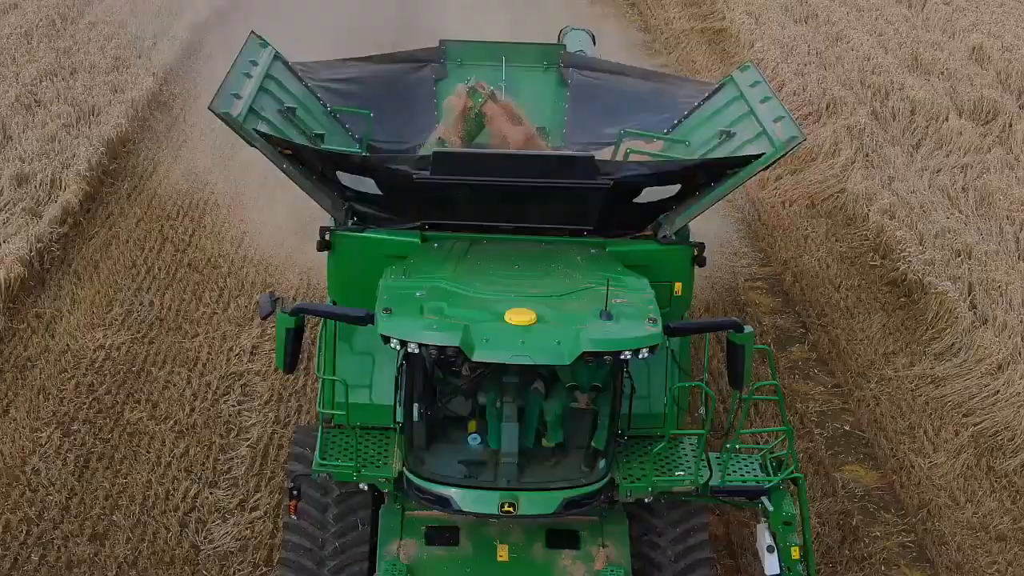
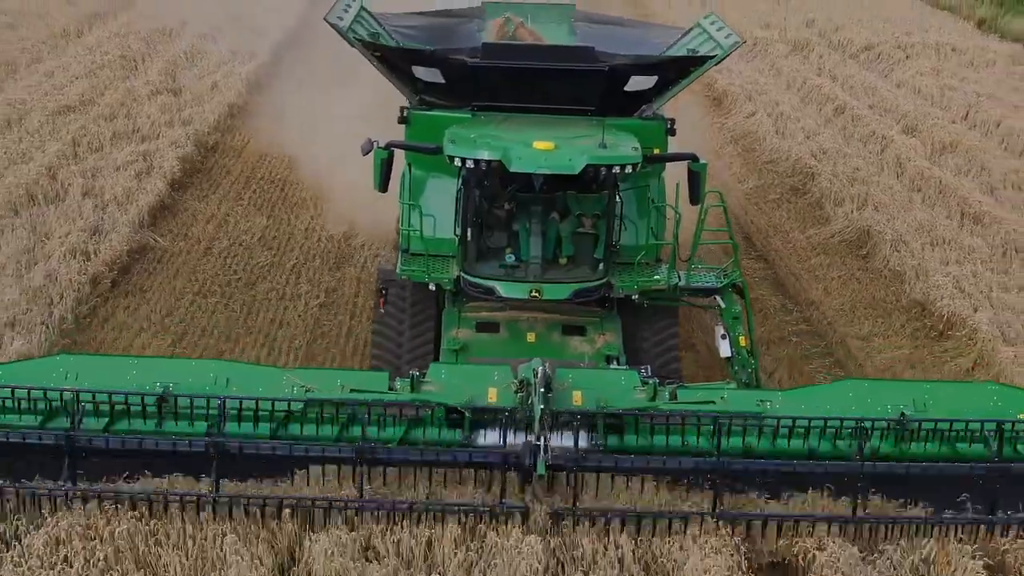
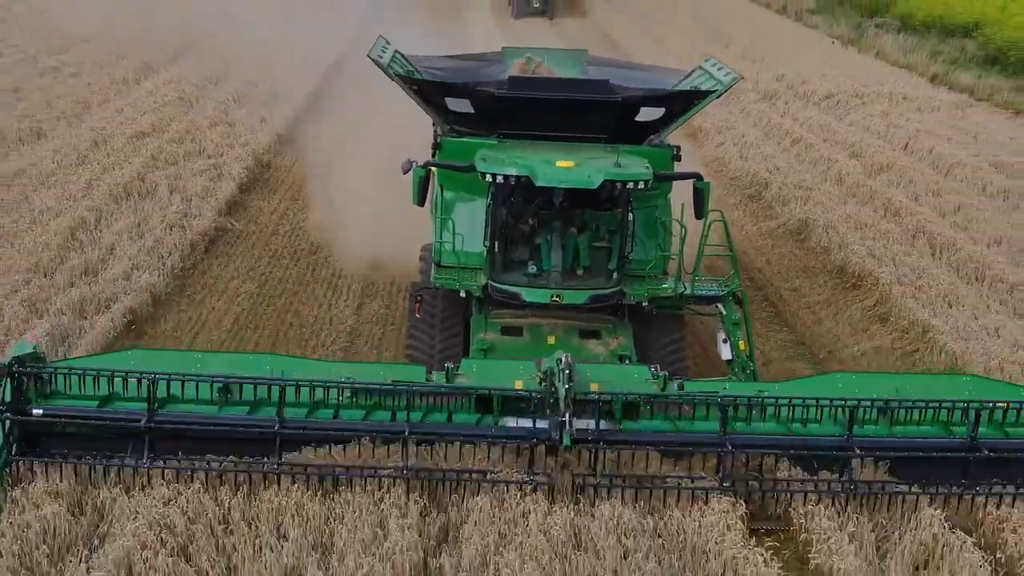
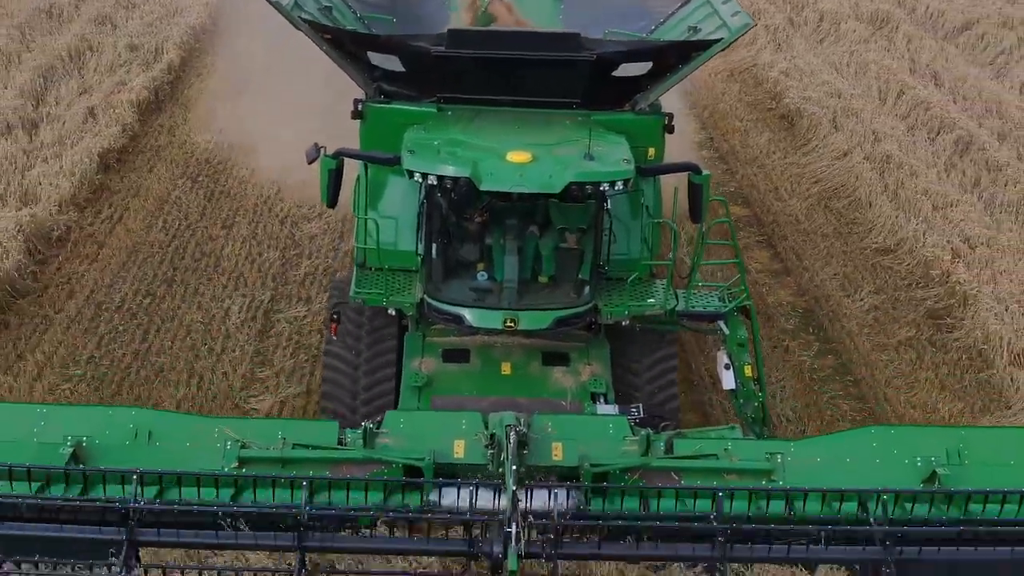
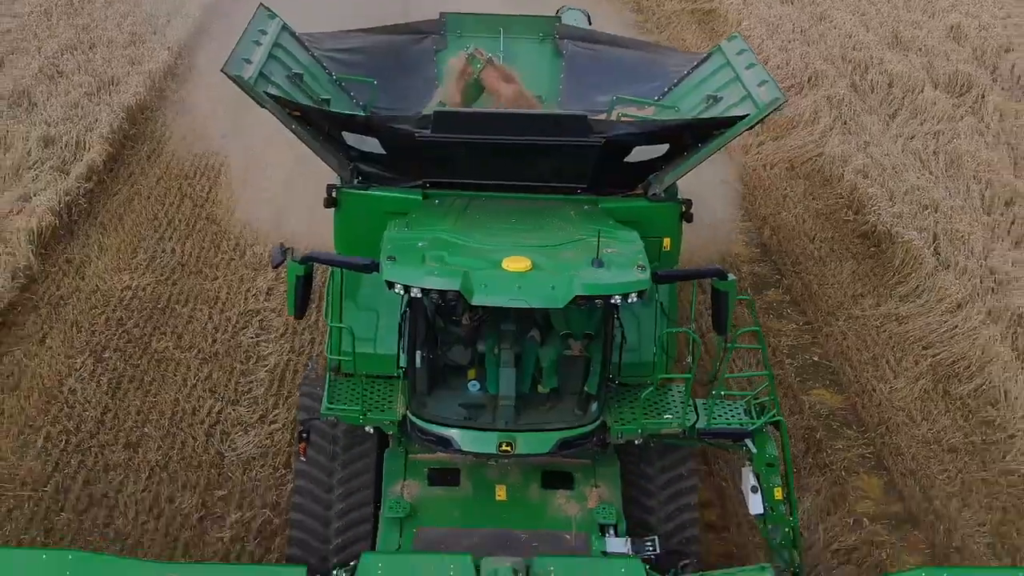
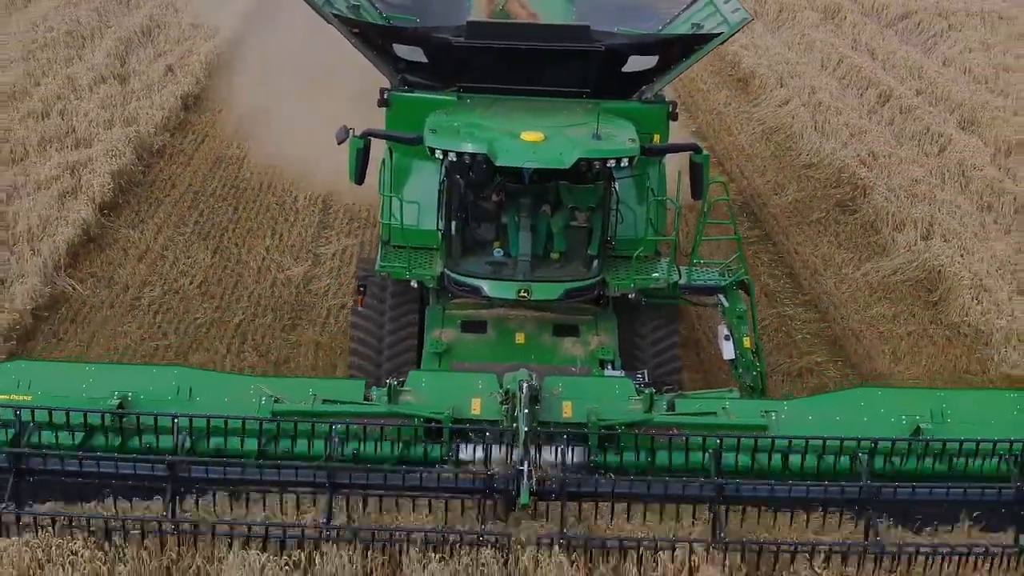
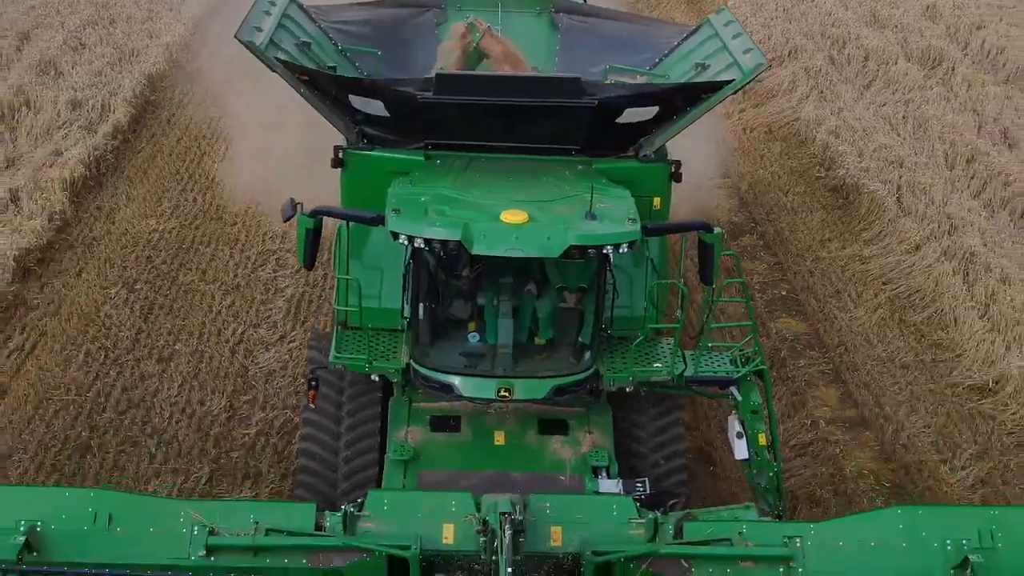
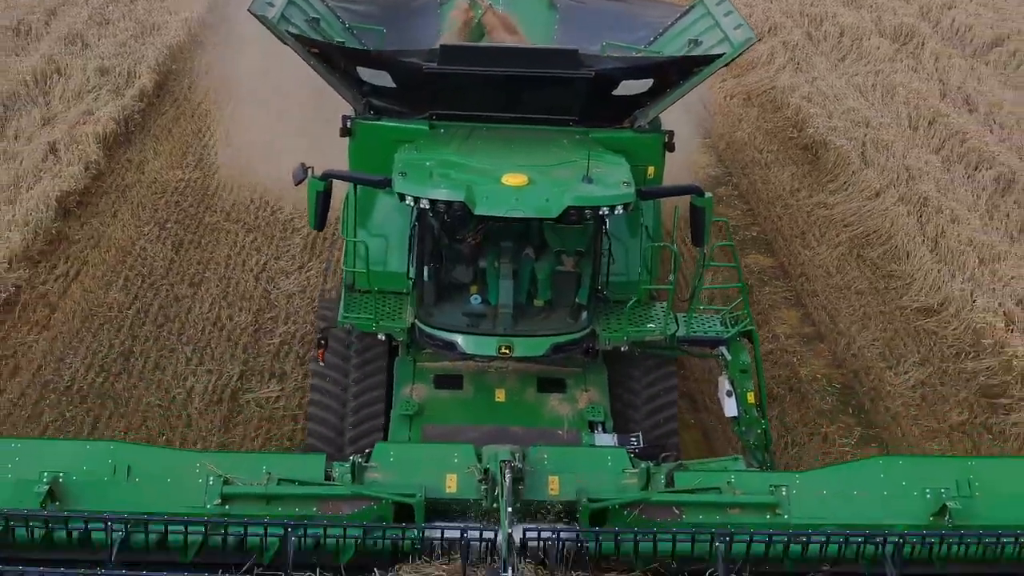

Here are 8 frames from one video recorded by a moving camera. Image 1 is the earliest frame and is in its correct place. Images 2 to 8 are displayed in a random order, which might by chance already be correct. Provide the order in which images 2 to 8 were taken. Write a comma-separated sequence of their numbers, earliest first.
5, 7, 8, 4, 6, 2, 3
